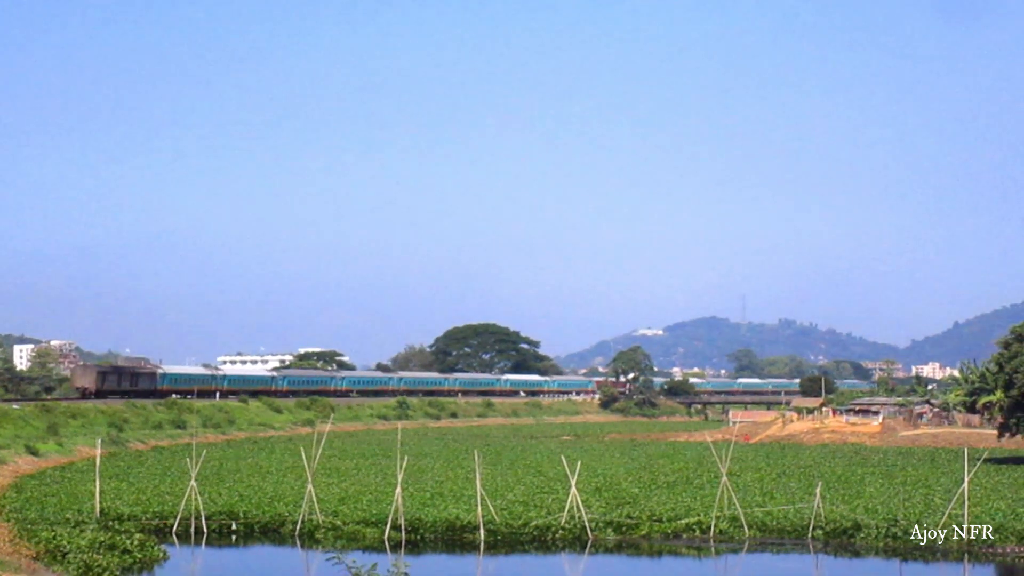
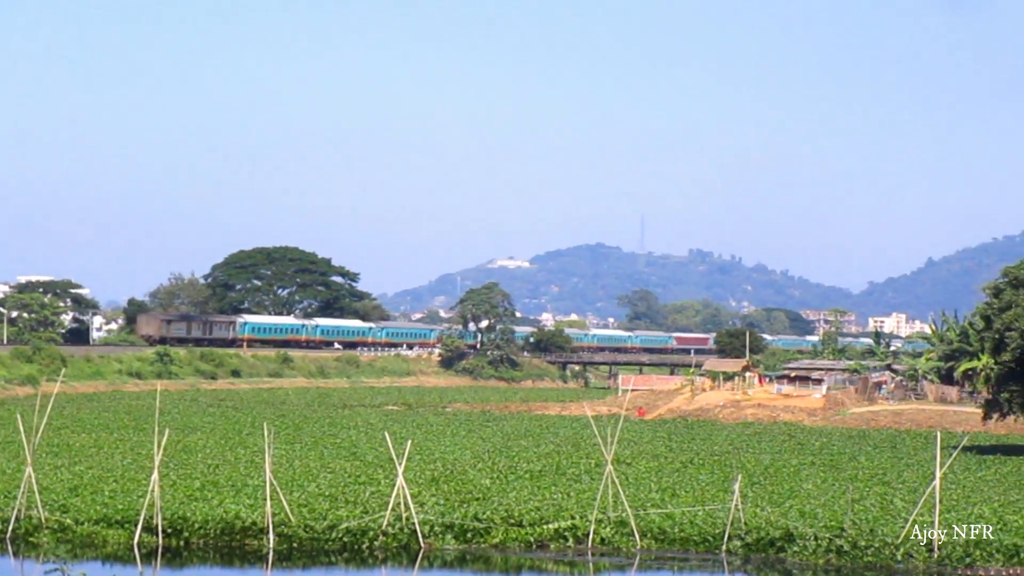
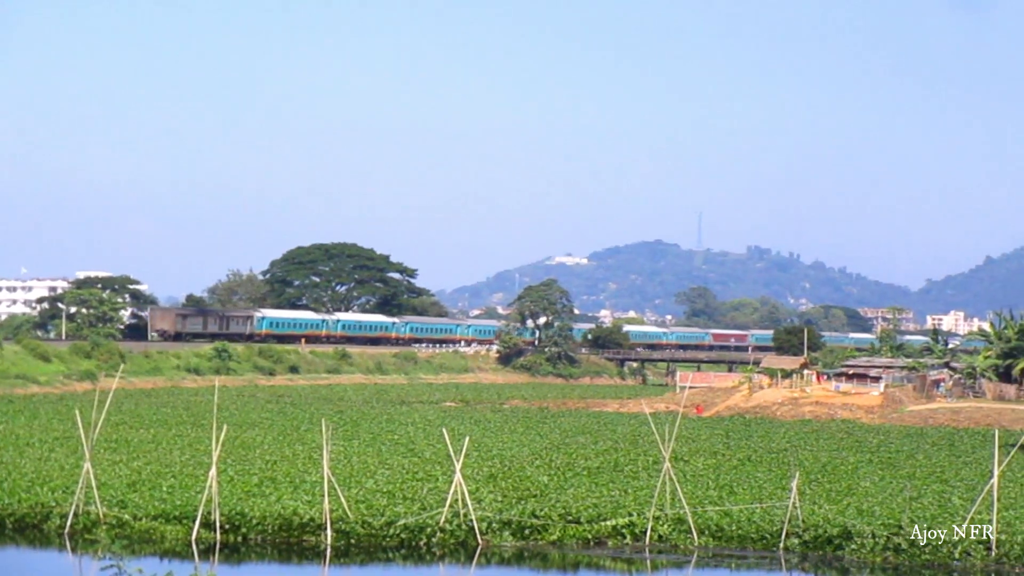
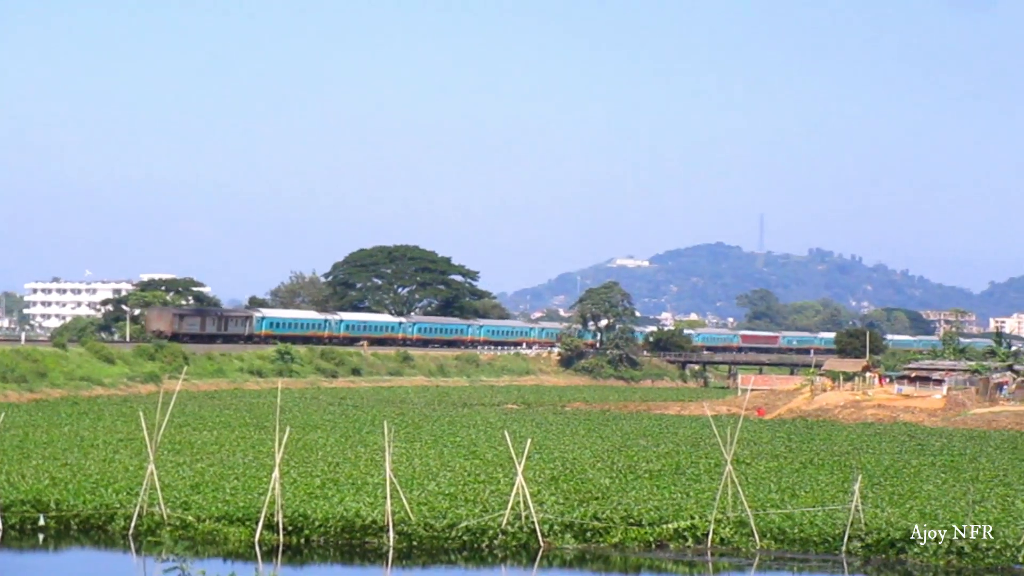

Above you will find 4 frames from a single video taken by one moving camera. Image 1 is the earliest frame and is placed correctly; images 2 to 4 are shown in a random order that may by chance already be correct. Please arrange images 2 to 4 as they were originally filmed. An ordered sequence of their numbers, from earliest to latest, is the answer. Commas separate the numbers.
4, 3, 2
